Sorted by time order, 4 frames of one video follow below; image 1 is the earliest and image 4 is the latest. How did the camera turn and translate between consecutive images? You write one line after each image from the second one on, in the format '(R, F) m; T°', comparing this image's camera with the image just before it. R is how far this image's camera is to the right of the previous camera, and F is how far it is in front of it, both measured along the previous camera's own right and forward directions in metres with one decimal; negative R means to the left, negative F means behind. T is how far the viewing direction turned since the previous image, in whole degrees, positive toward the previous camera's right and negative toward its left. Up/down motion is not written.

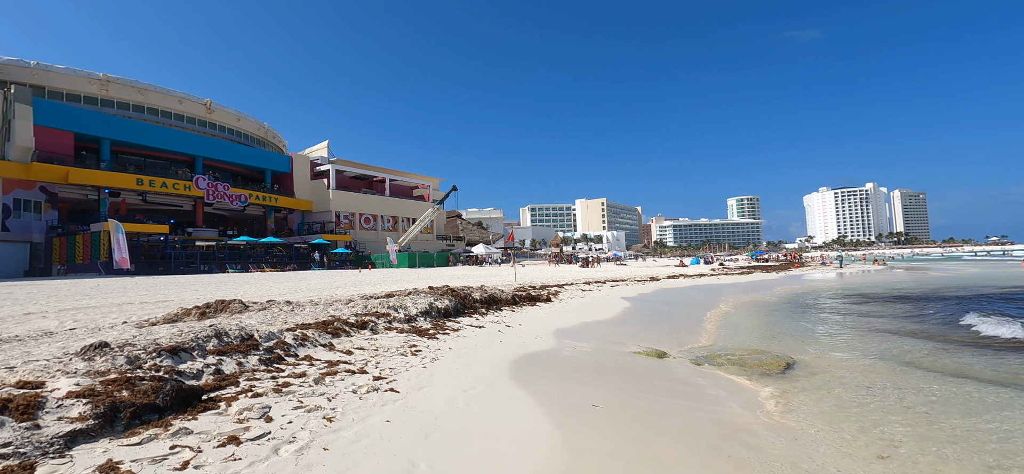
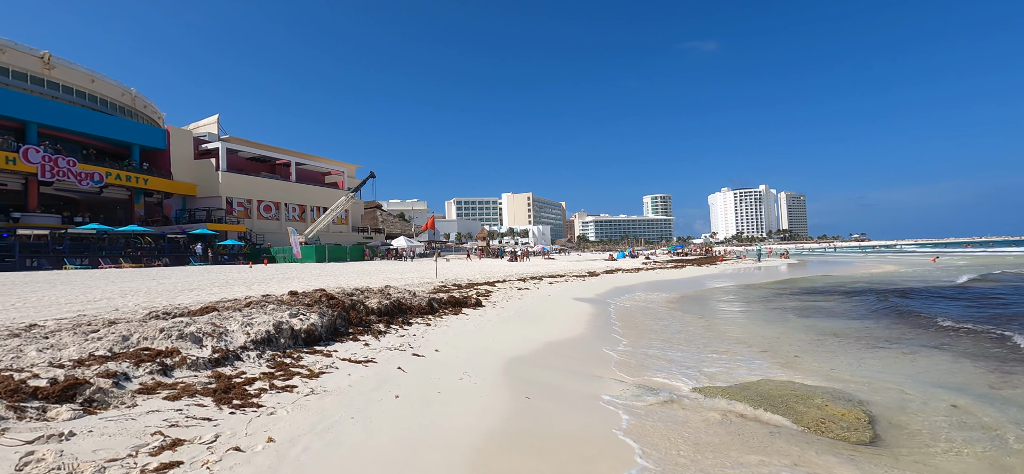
(+0.2, +3.9) m; +10°
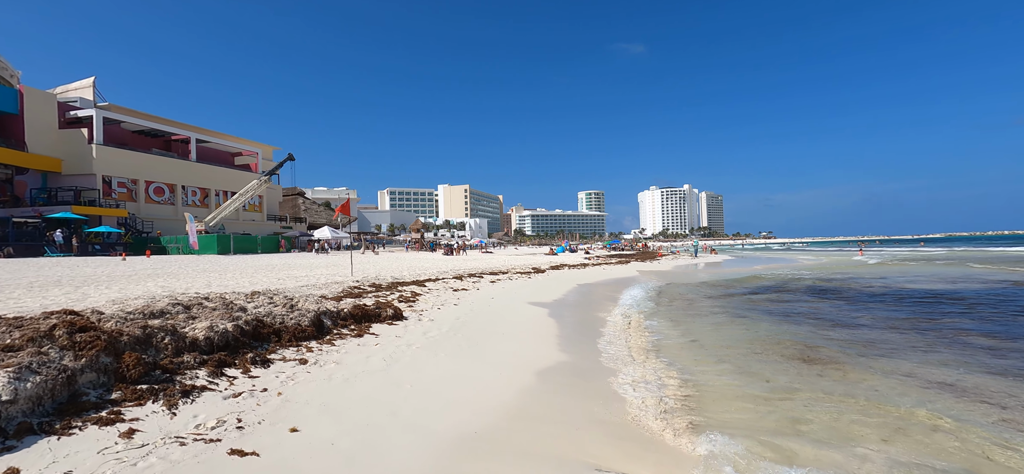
(0.0, +3.2) m; +8°
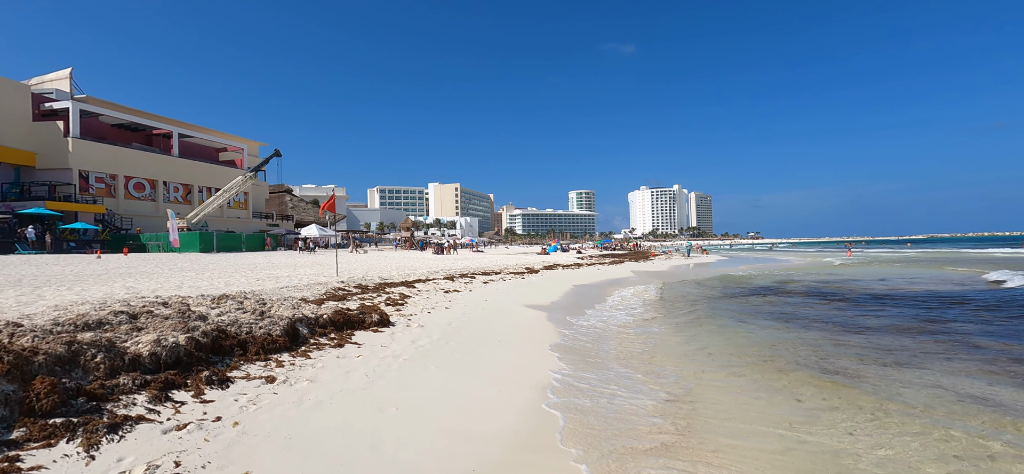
(-0.1, +0.7) m; +1°
